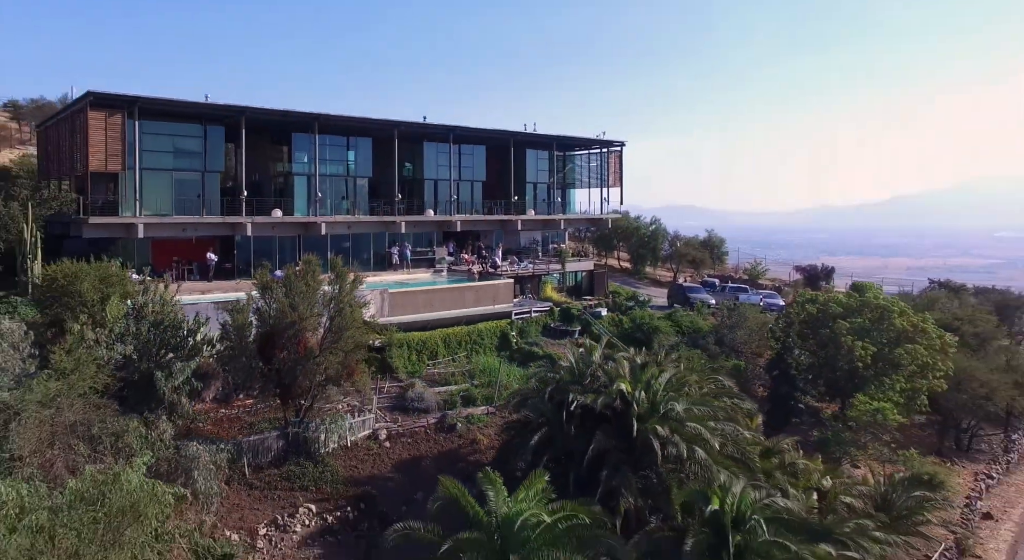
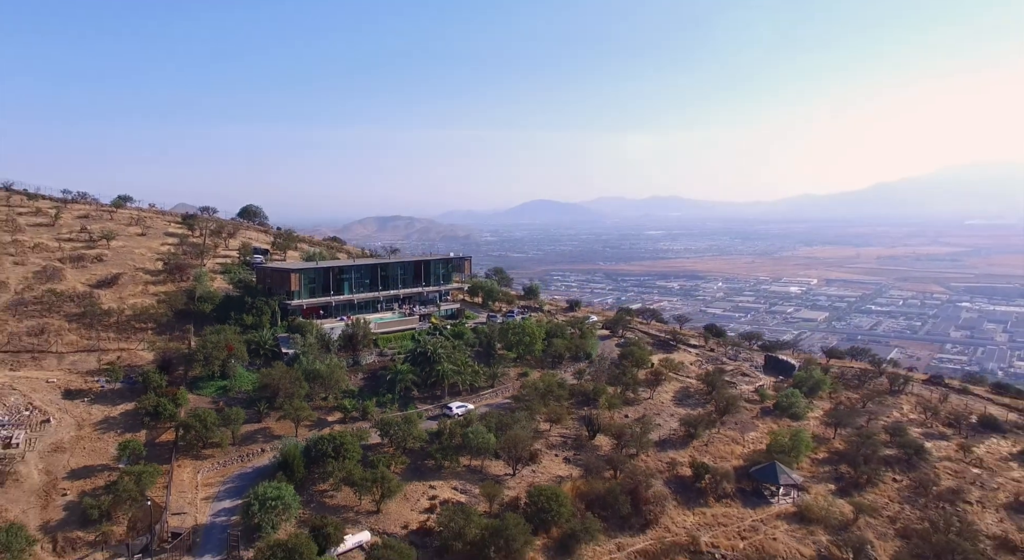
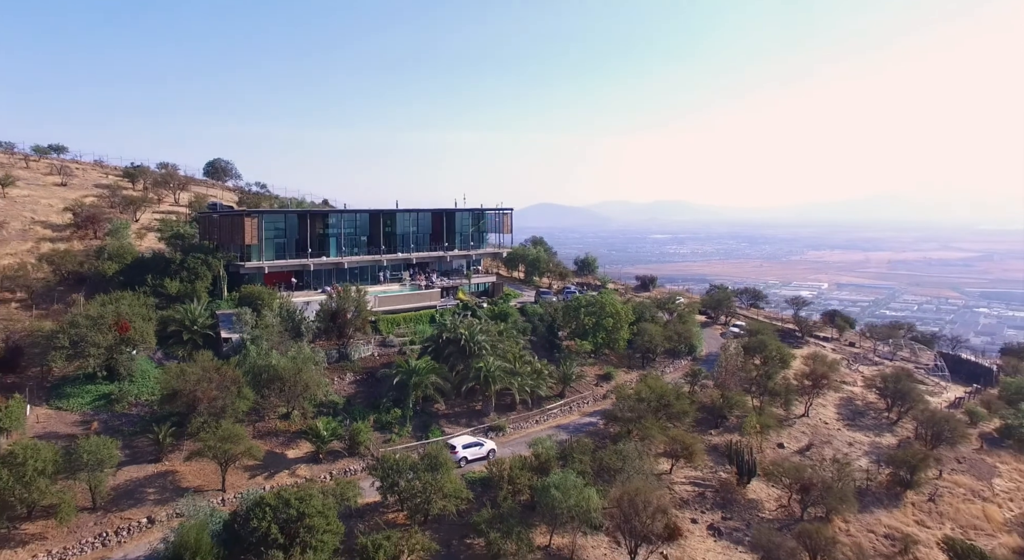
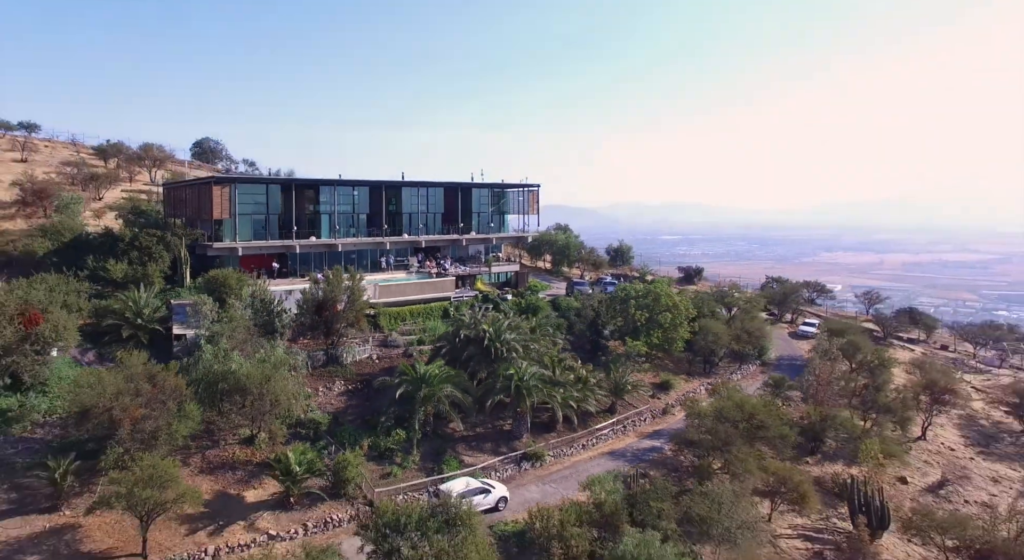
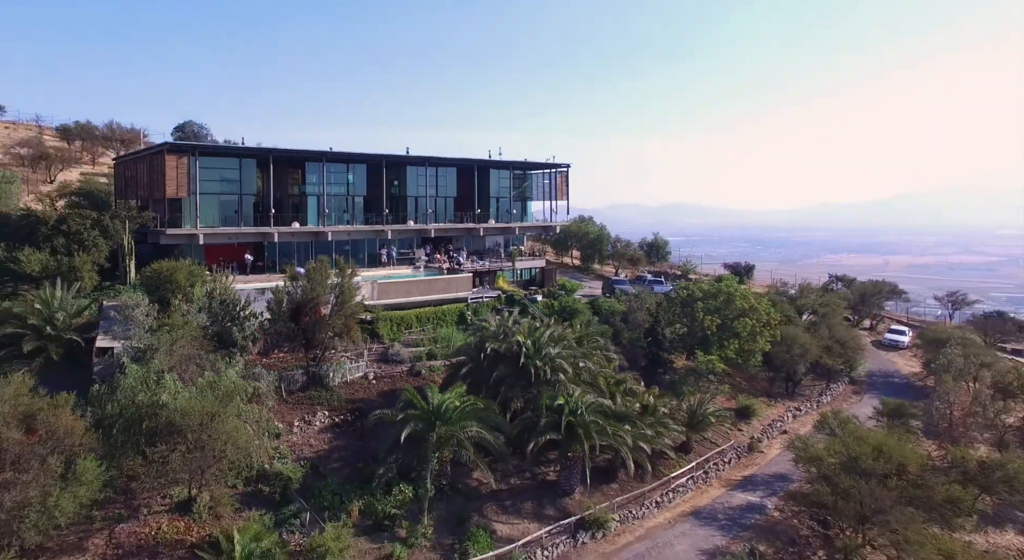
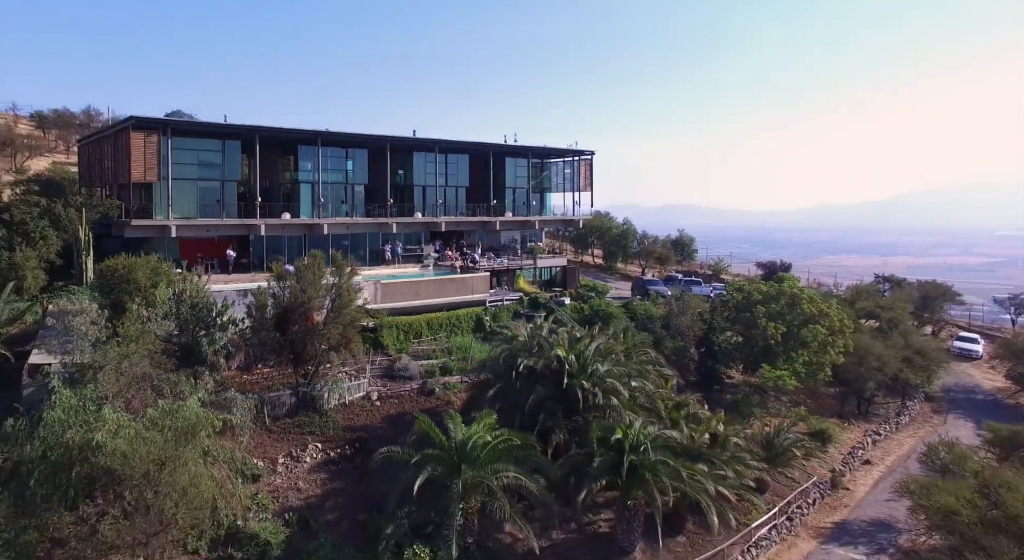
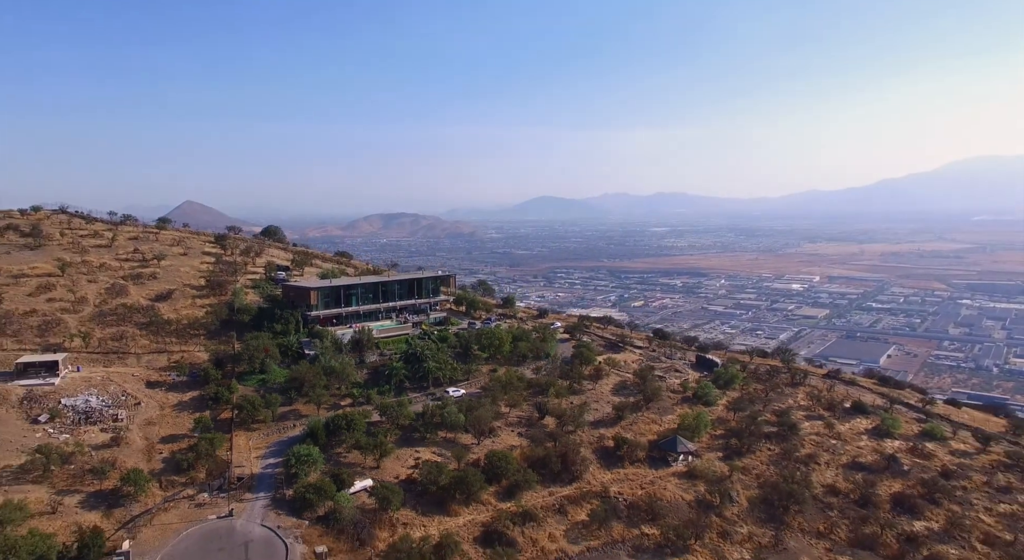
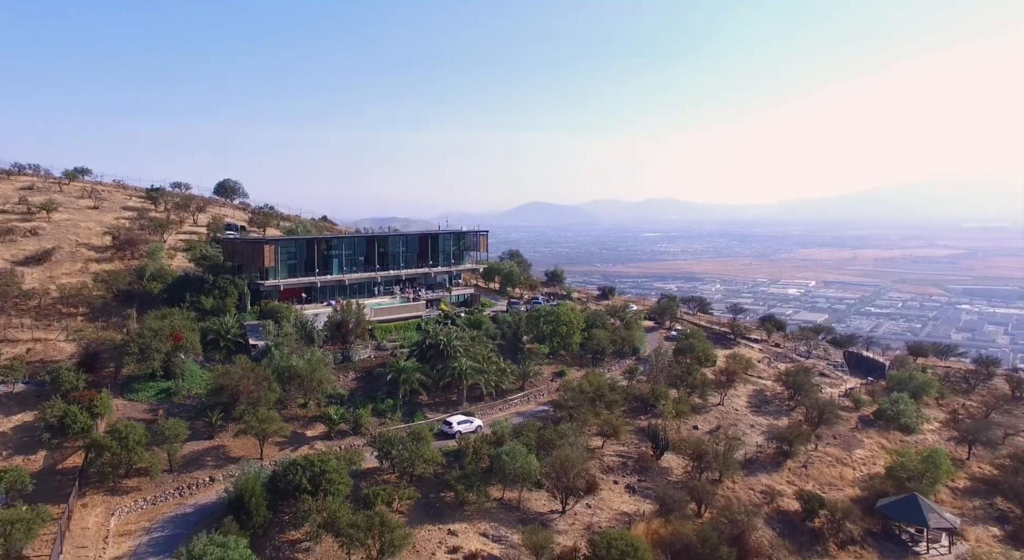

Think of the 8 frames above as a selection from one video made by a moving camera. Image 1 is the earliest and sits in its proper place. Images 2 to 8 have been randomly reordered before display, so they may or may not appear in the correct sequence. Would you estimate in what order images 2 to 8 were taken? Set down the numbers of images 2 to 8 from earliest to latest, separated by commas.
6, 5, 4, 3, 8, 2, 7
